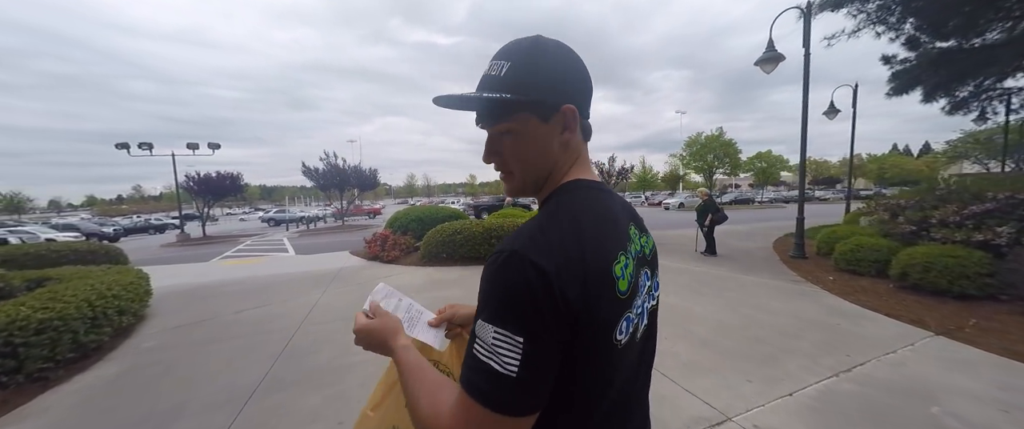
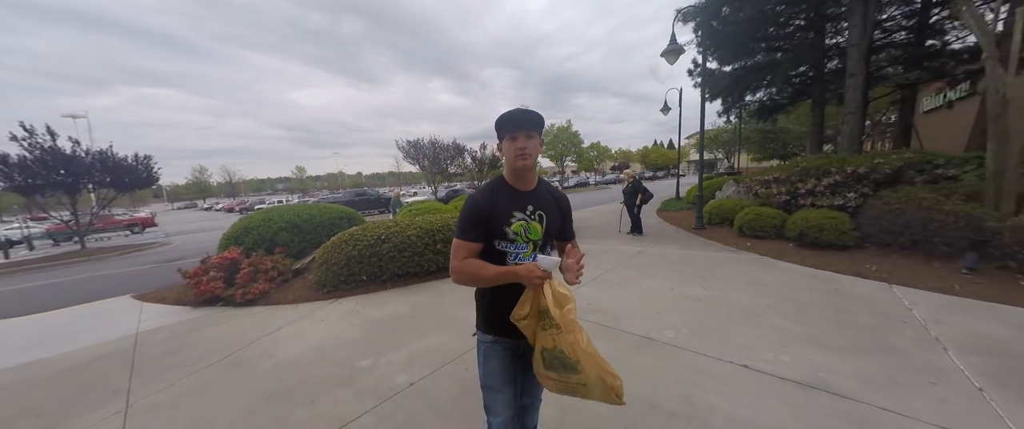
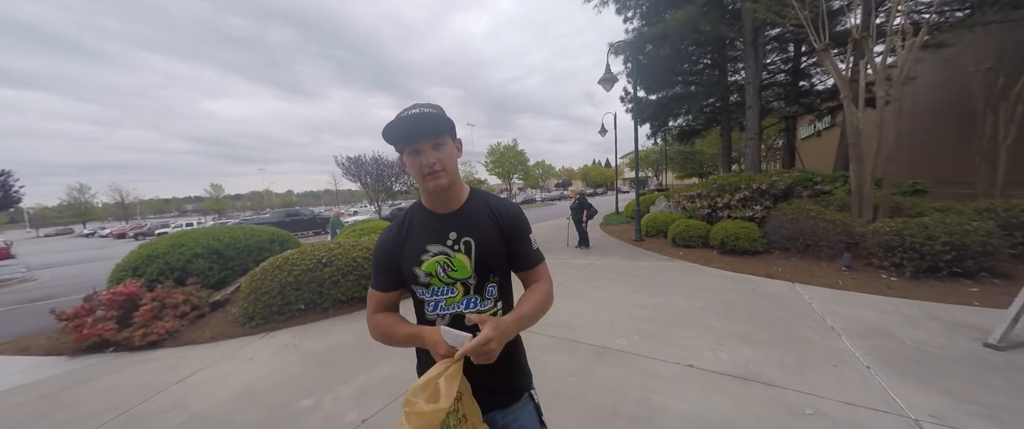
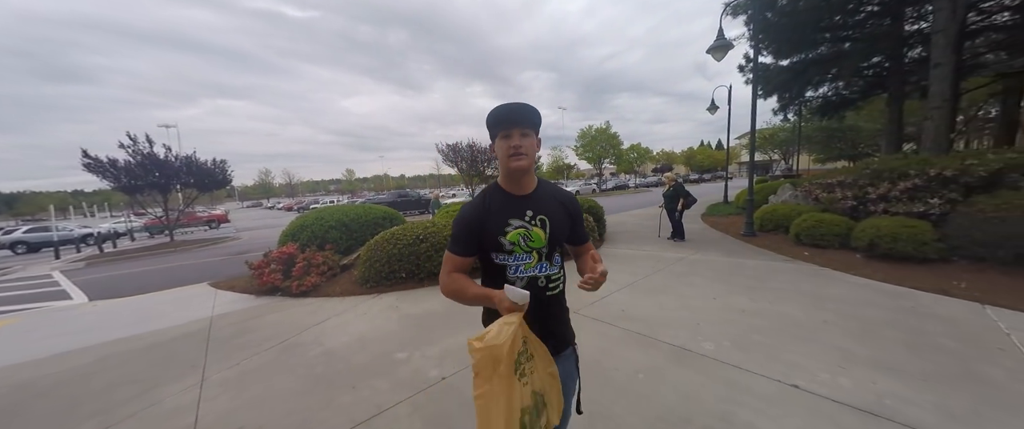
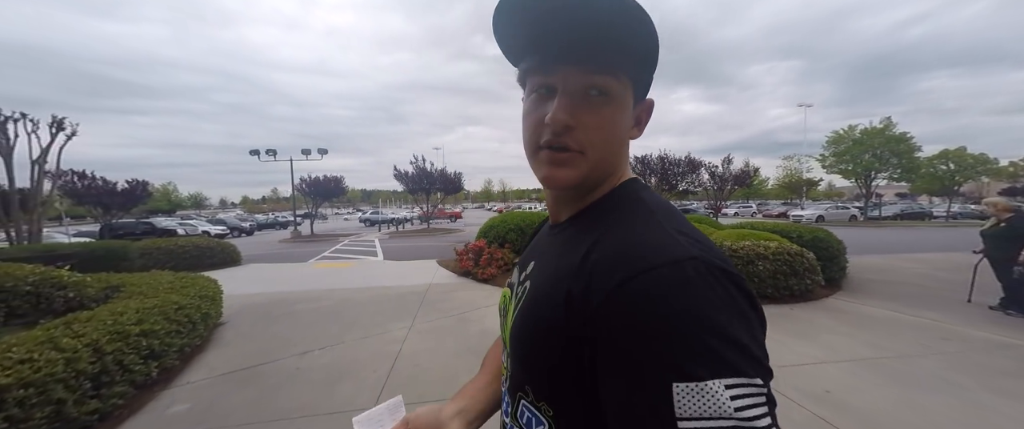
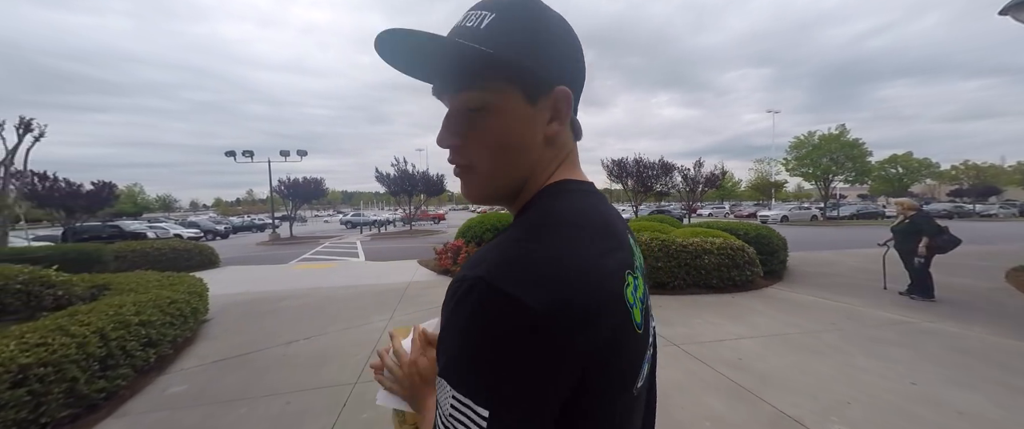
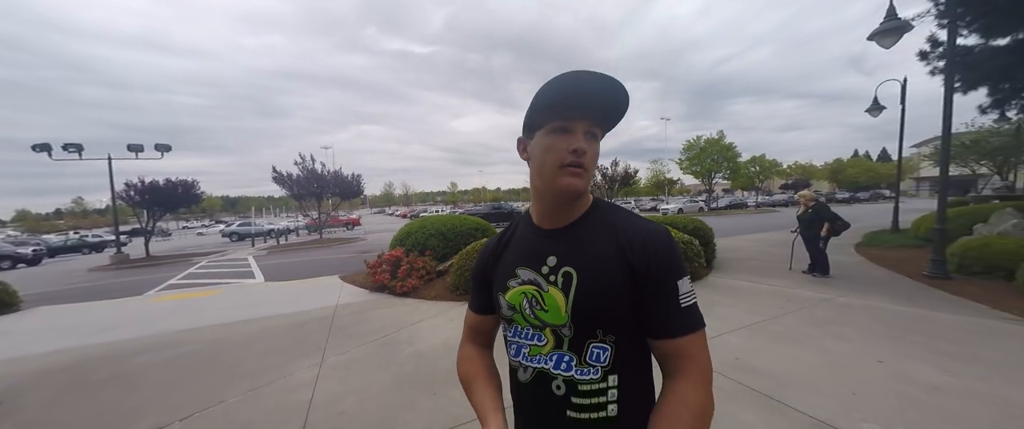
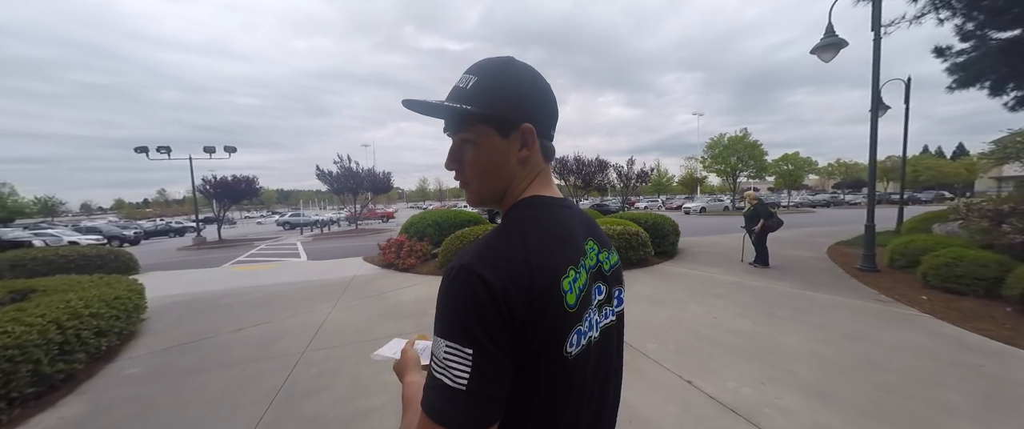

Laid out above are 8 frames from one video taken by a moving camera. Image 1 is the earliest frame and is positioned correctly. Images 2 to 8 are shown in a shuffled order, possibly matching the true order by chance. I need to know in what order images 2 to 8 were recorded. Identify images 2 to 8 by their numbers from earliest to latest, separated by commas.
8, 6, 5, 7, 4, 2, 3
